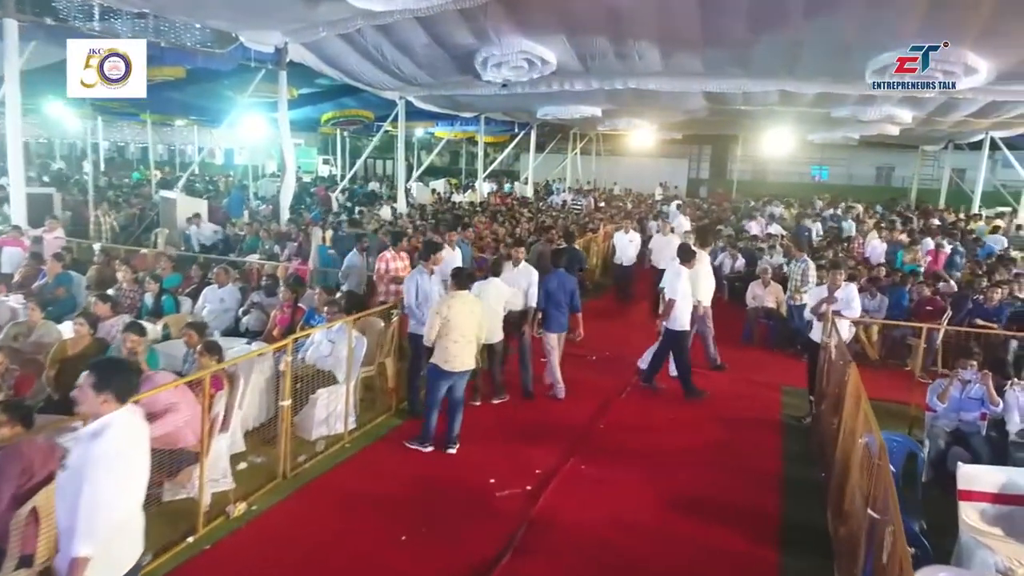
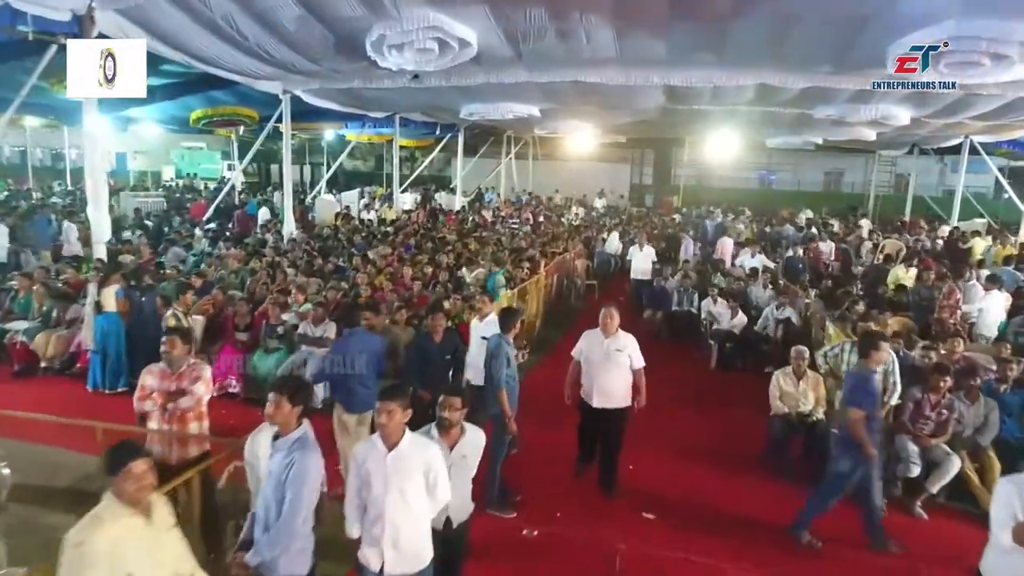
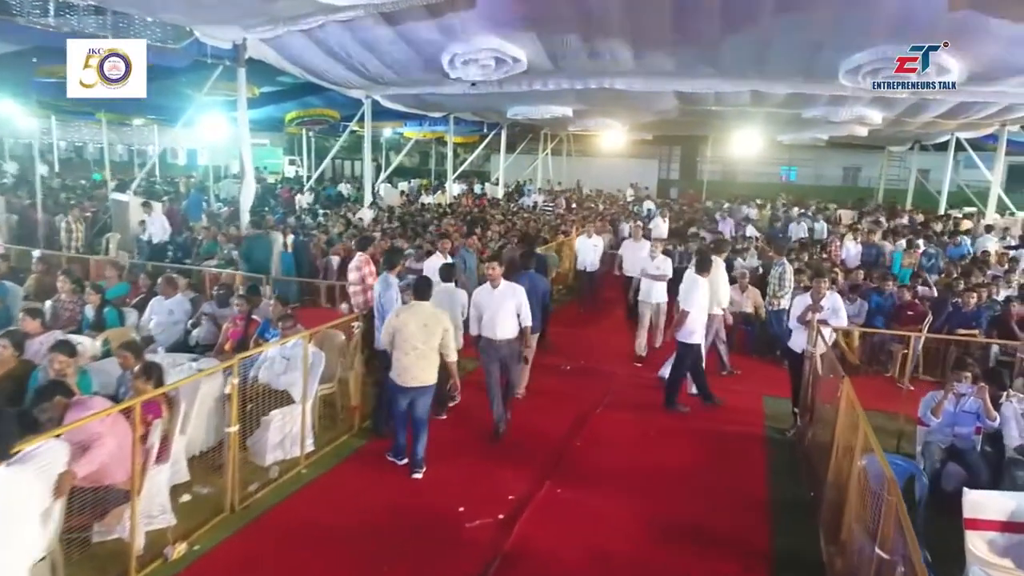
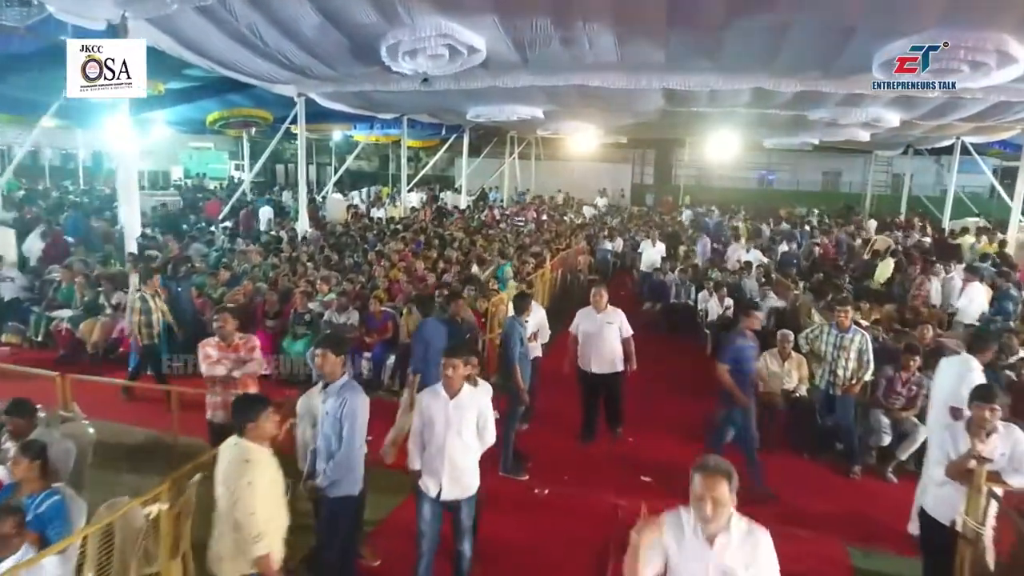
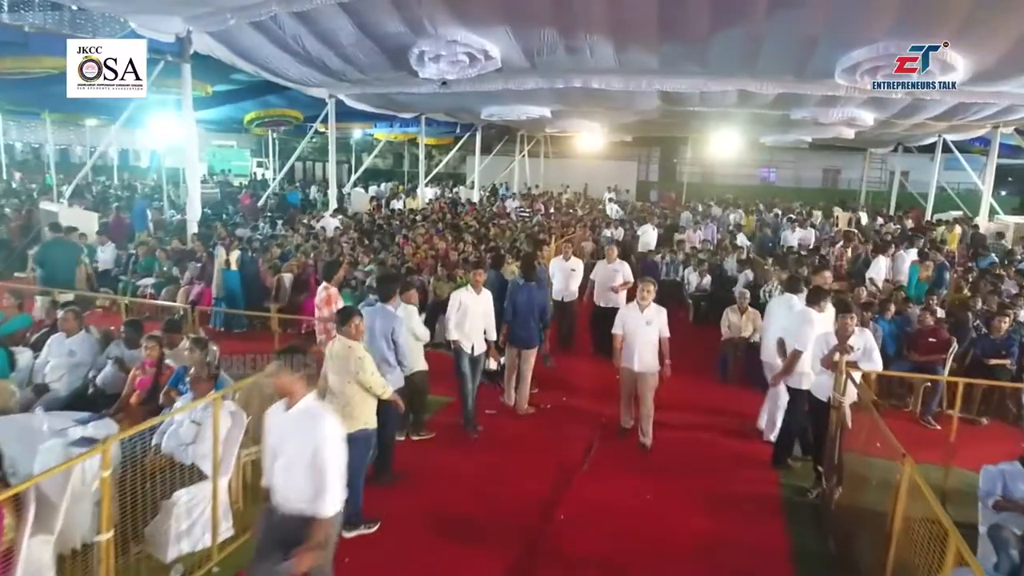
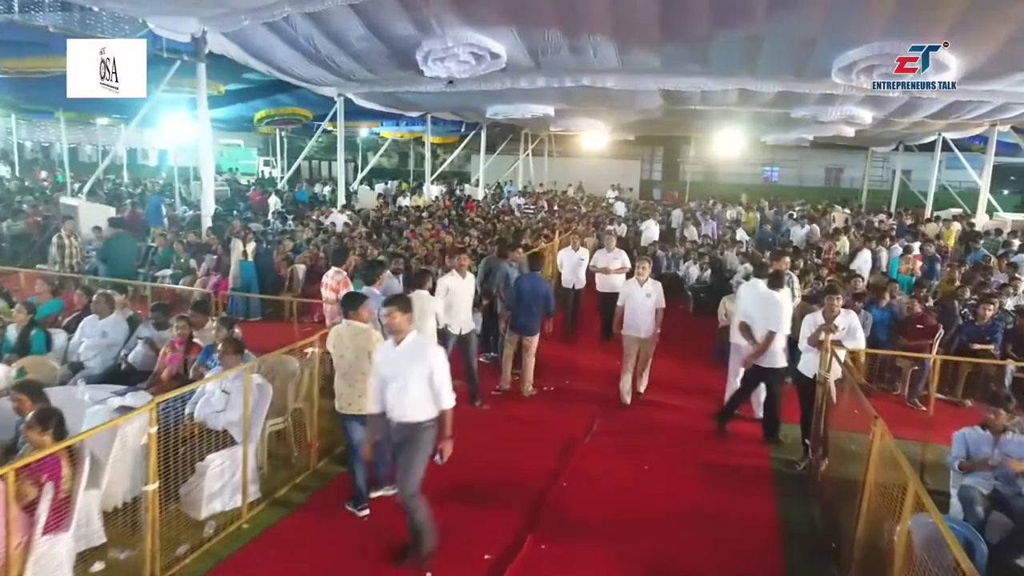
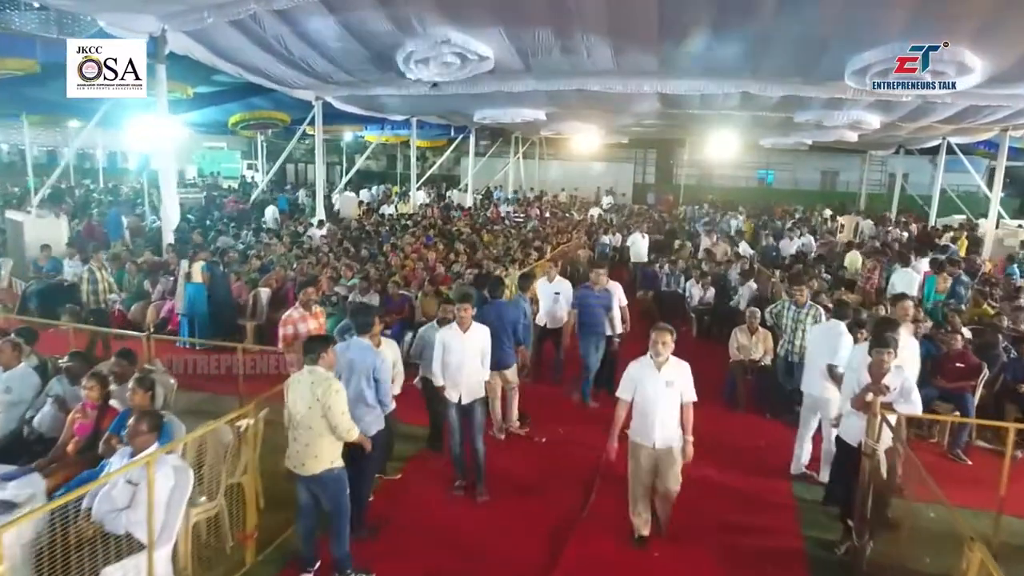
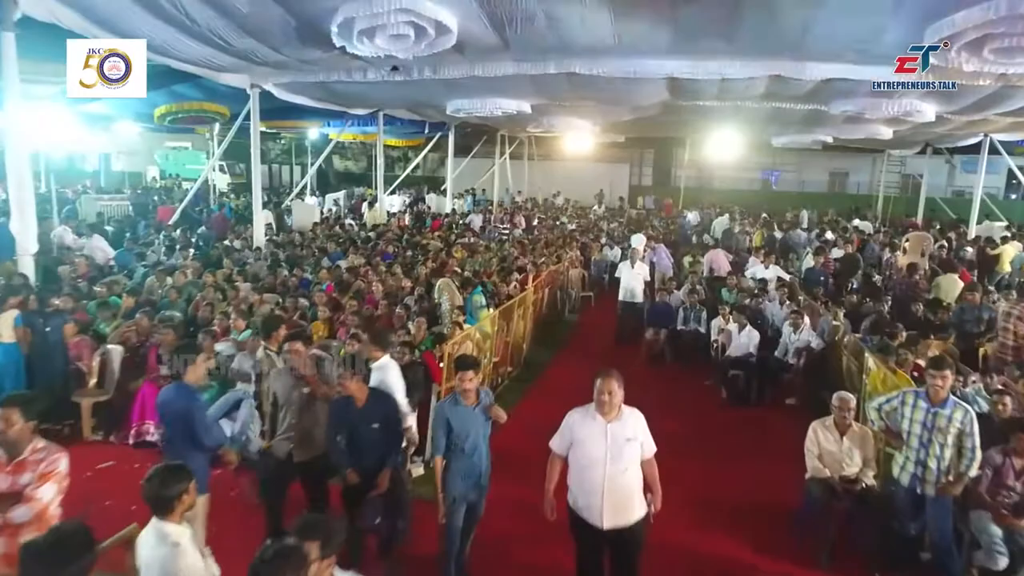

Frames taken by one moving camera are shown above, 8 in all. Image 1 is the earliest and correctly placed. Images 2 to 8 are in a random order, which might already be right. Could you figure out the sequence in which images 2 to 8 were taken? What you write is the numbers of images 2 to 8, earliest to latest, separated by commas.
3, 6, 5, 7, 4, 2, 8
